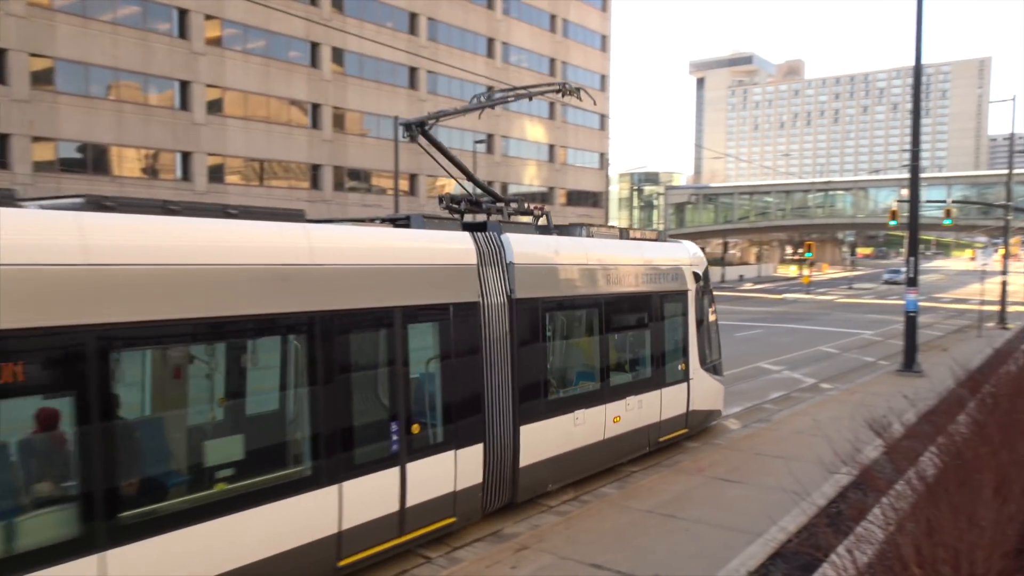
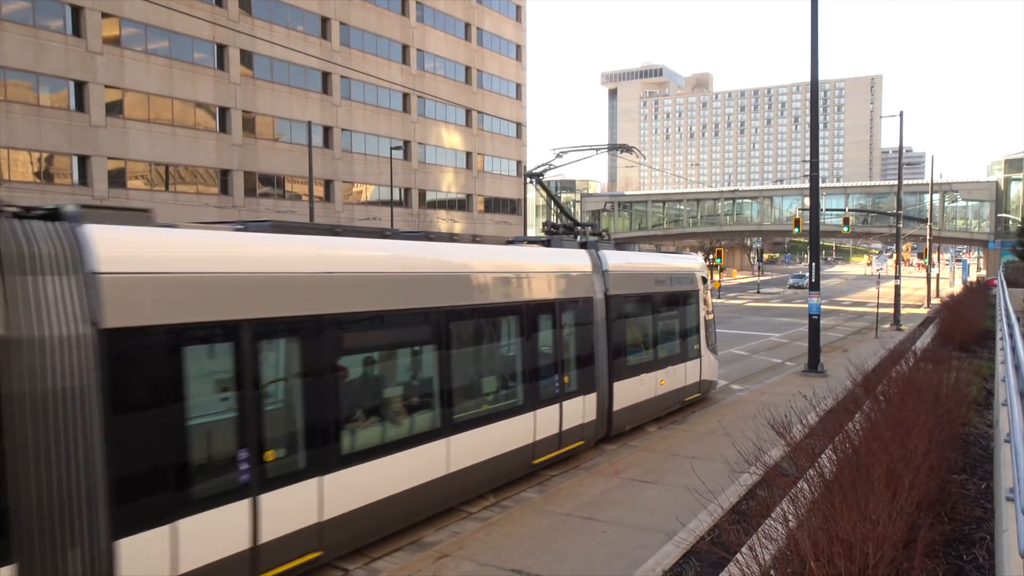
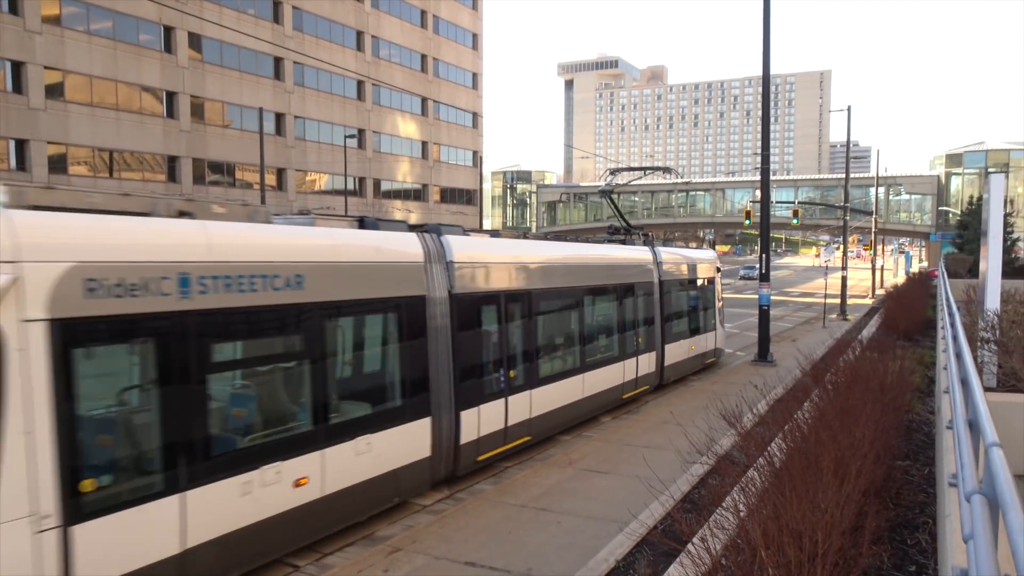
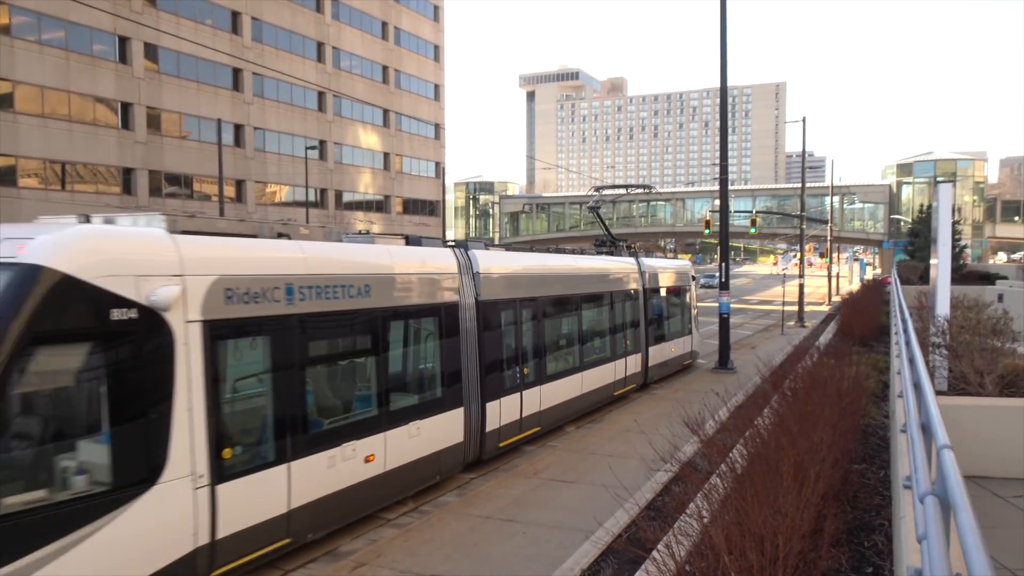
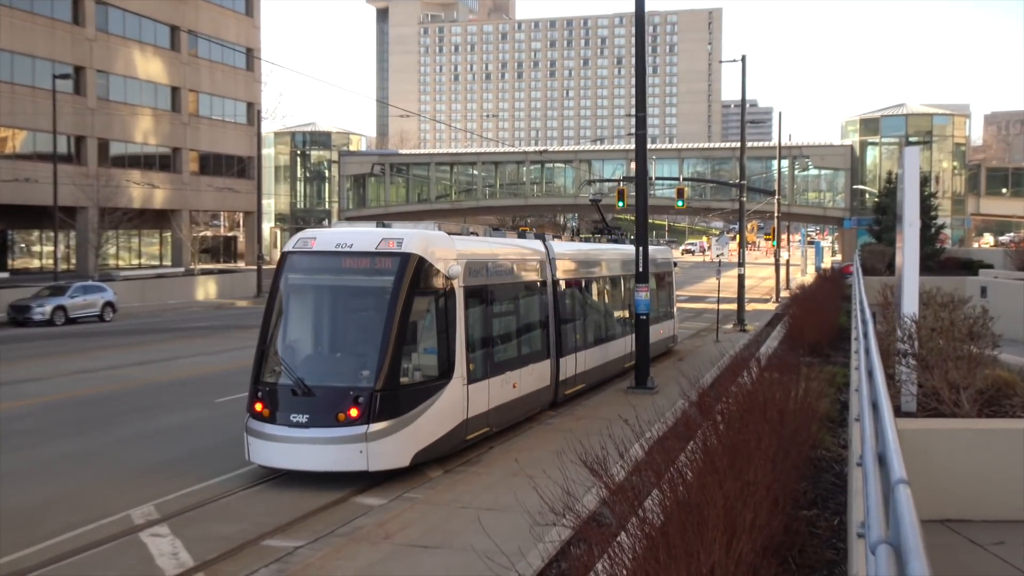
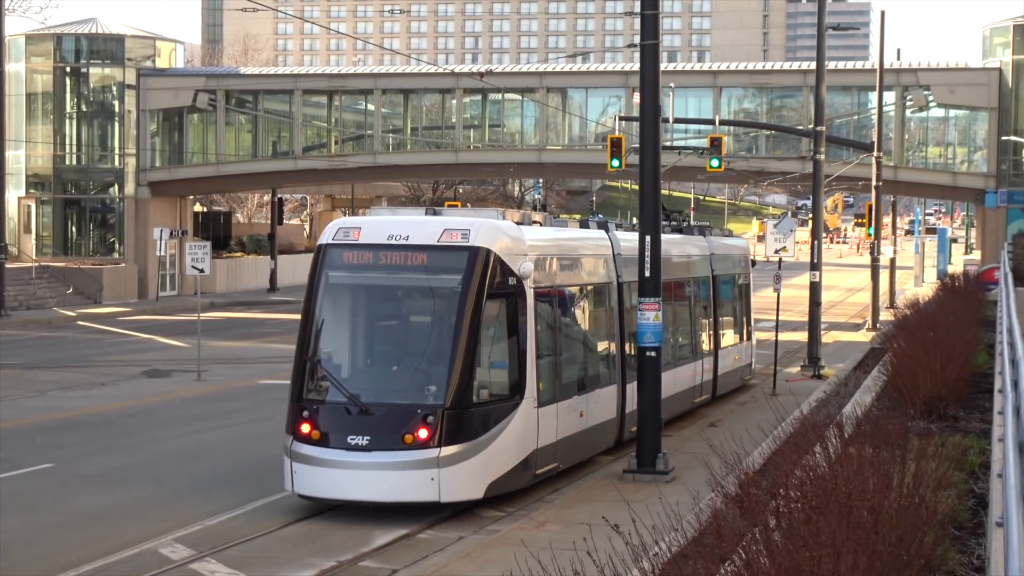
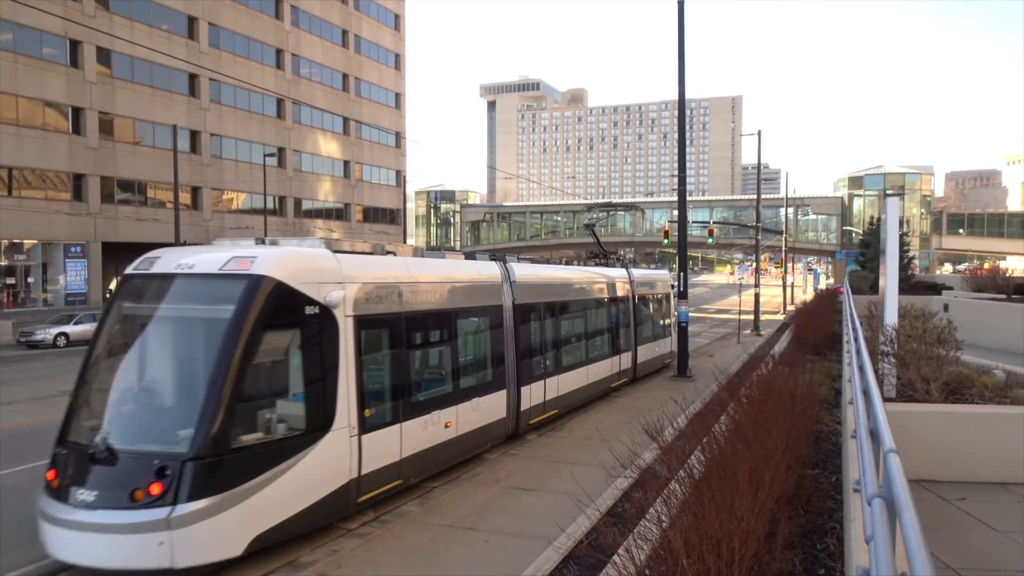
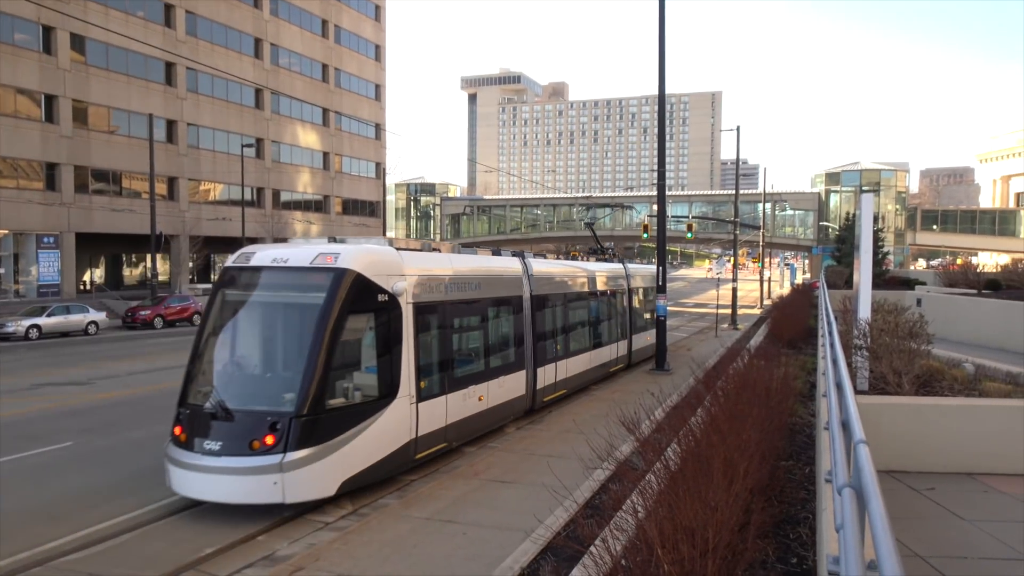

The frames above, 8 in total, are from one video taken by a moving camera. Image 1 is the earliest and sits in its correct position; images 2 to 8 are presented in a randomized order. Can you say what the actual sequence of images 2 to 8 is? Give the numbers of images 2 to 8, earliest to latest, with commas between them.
2, 3, 4, 7, 8, 5, 6
